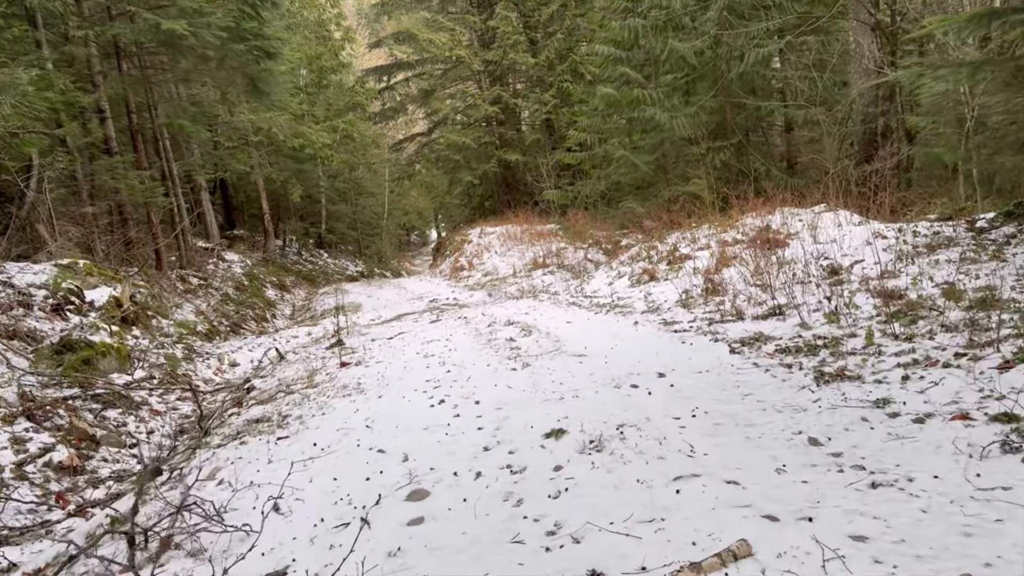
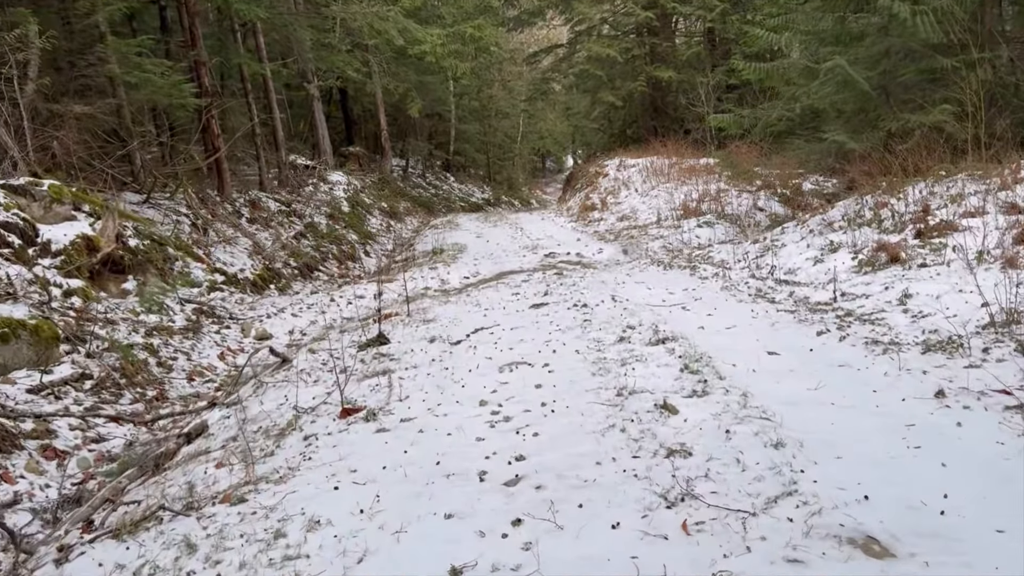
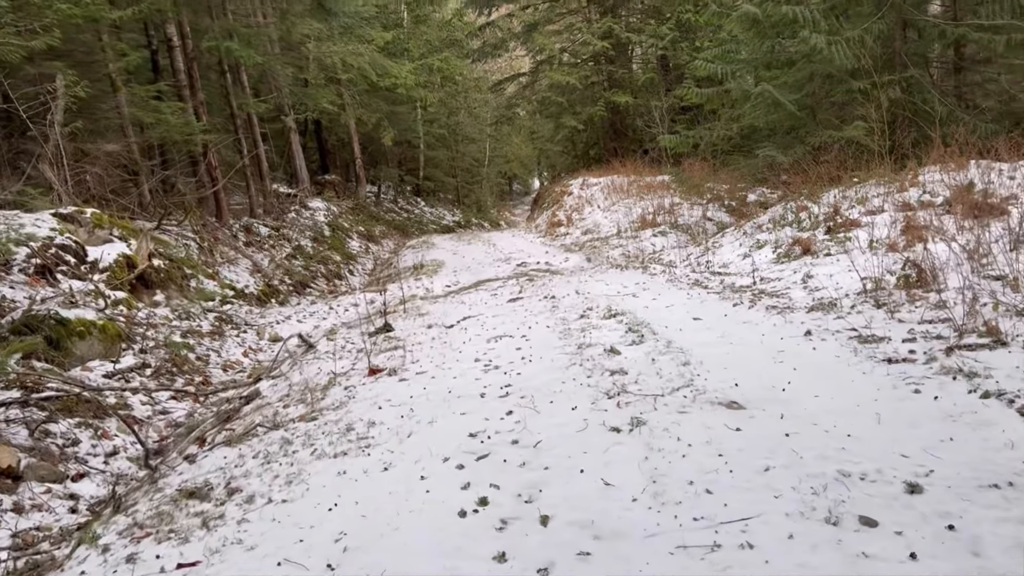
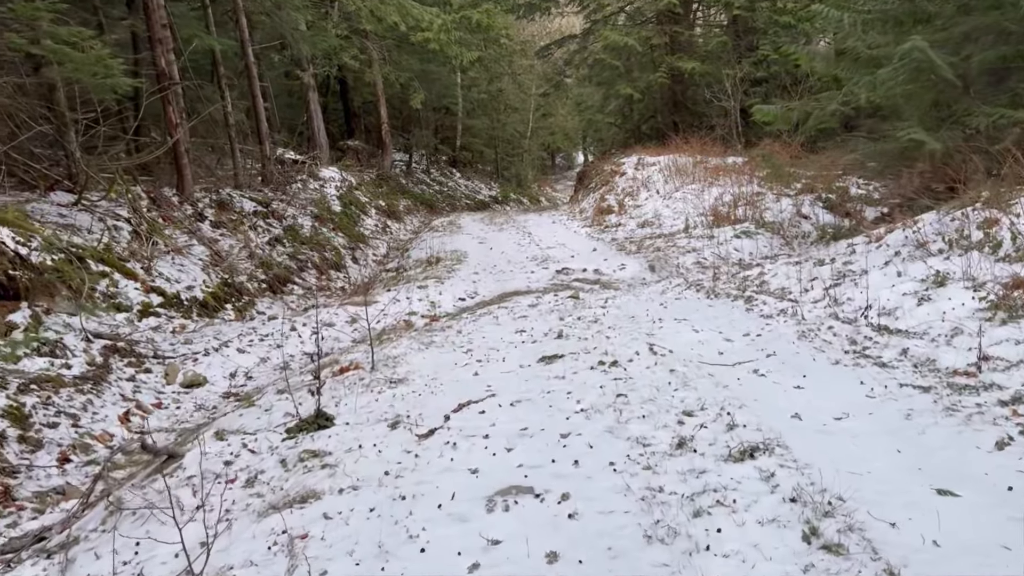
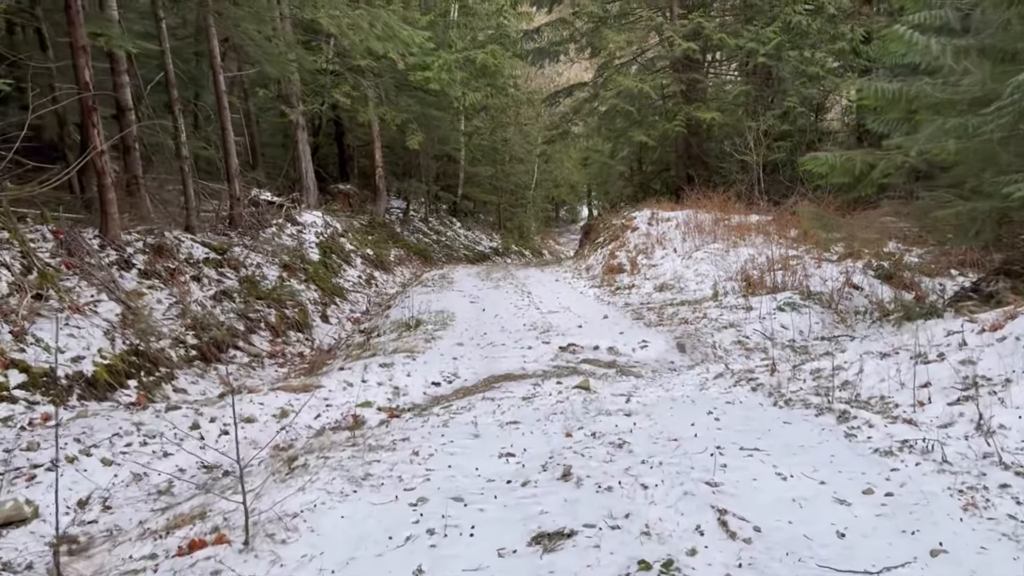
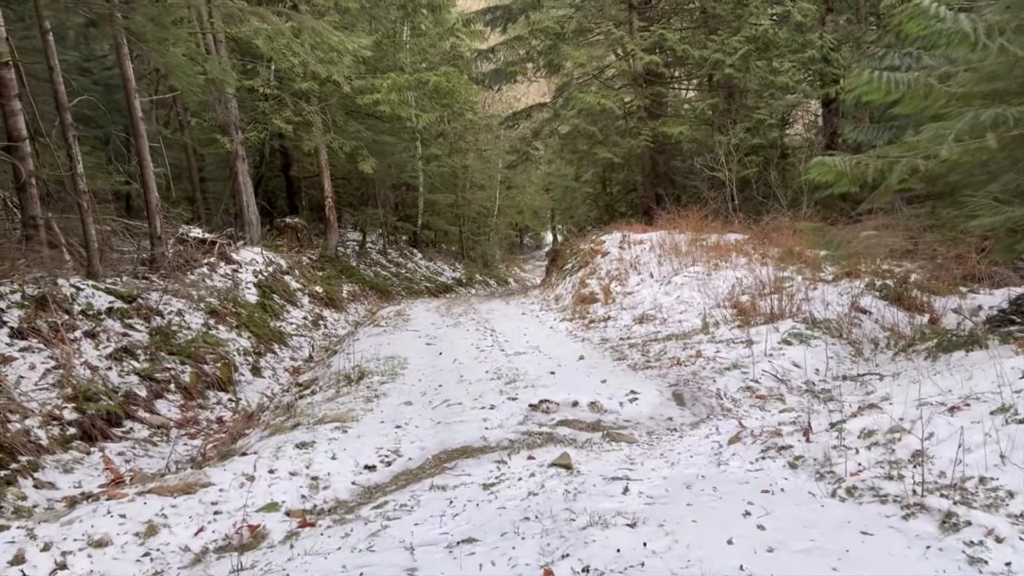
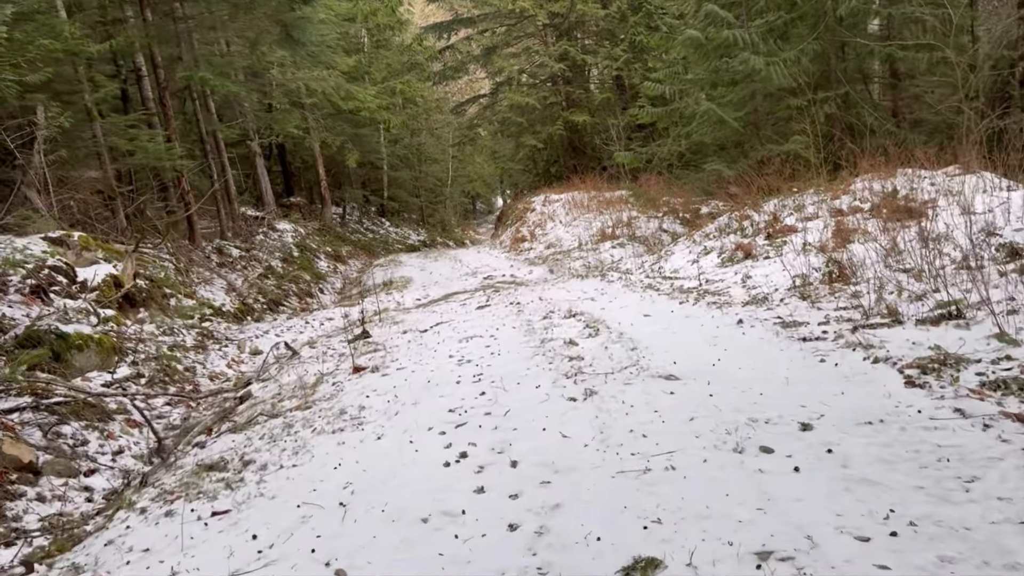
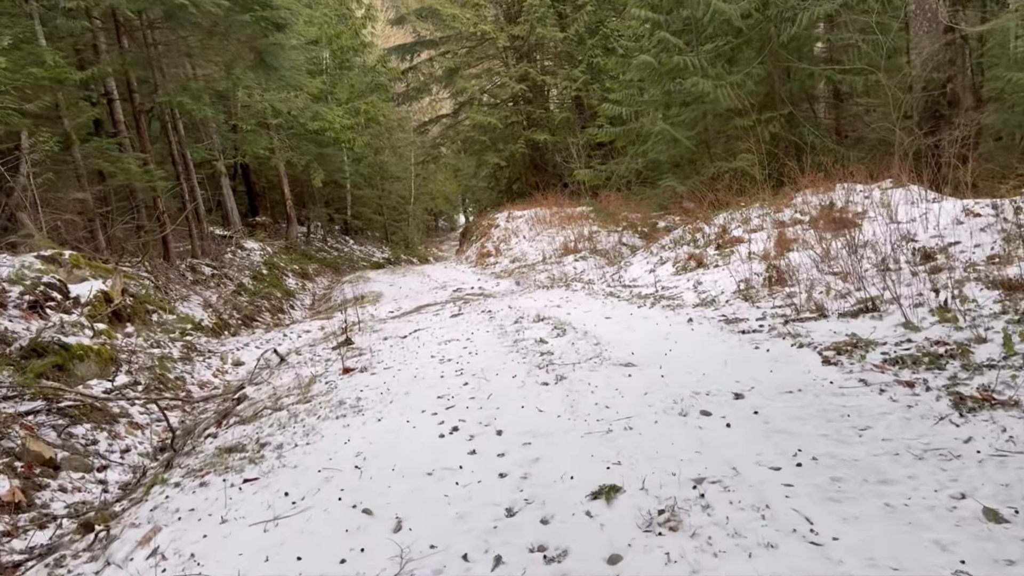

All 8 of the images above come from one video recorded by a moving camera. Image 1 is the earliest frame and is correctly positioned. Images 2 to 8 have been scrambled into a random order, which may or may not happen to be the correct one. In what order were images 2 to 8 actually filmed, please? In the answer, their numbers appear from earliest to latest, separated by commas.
8, 7, 3, 2, 4, 5, 6
